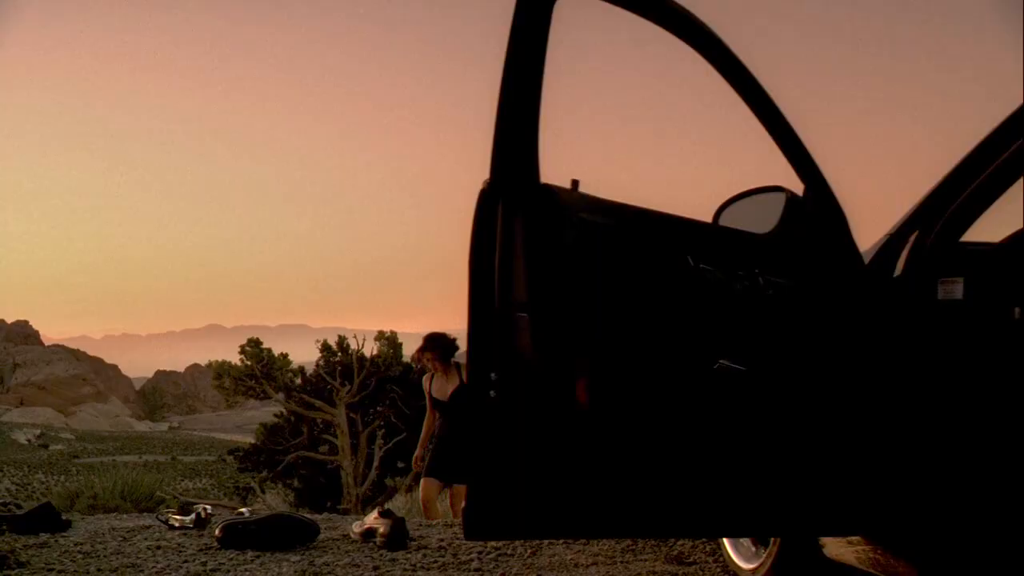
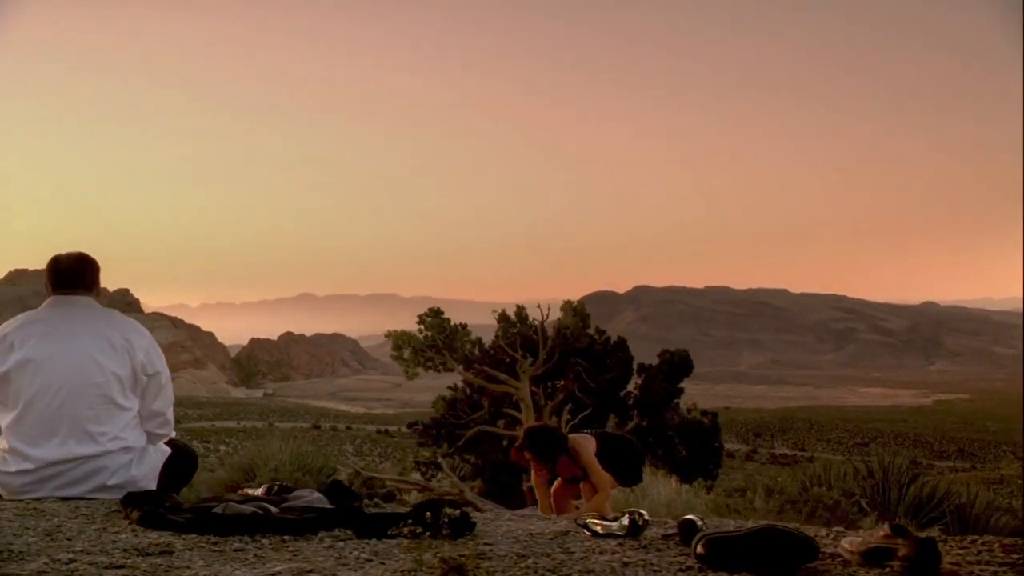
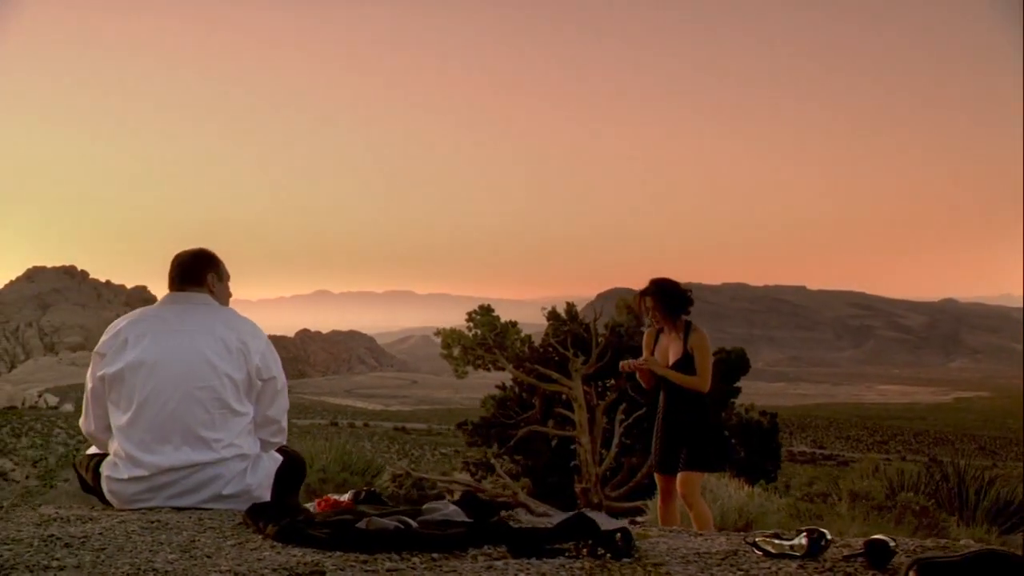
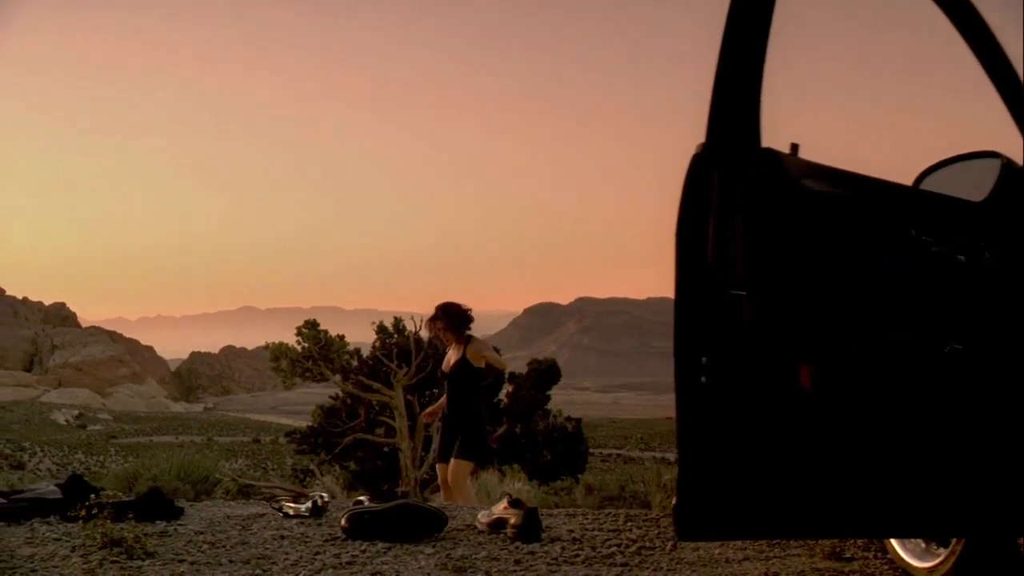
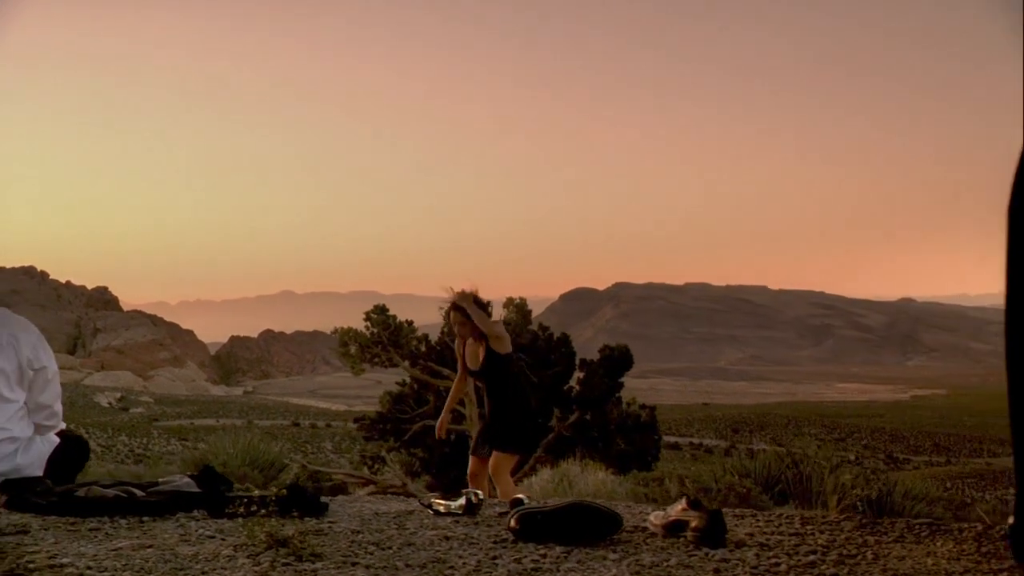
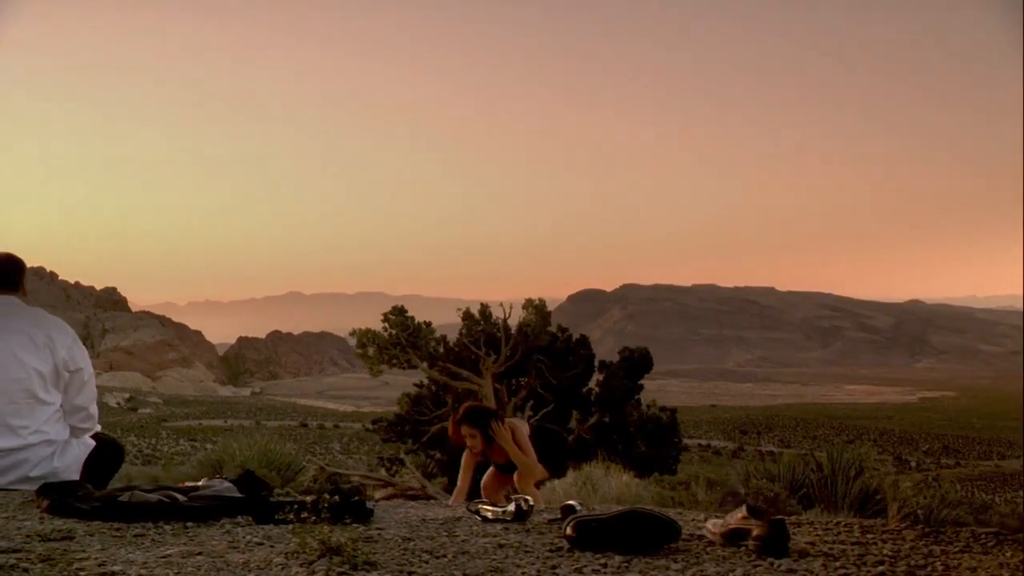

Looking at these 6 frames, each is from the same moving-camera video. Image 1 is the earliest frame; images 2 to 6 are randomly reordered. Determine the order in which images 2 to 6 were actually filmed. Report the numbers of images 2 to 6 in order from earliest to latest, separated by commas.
4, 5, 6, 2, 3
